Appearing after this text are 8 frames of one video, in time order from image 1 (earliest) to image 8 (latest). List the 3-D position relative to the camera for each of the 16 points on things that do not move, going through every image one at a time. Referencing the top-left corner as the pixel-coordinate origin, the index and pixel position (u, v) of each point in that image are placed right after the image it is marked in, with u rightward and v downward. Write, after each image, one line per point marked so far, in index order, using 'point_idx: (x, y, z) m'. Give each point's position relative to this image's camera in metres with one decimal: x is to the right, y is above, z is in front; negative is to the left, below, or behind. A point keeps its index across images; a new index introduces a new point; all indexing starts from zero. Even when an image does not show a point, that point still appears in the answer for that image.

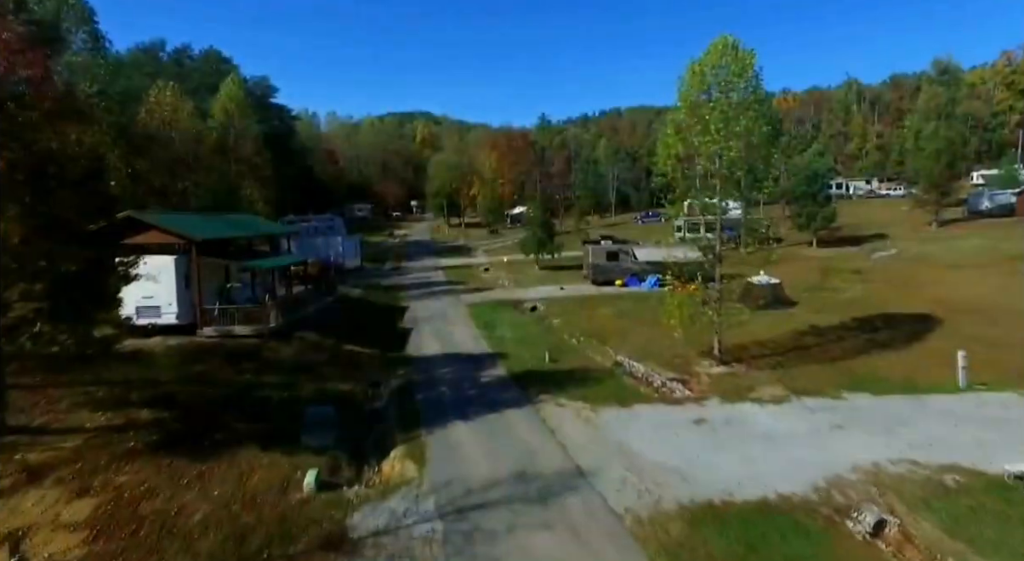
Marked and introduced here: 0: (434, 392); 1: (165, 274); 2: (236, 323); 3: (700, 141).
0: (-2.0, -2.9, +16.6) m
1: (-9.3, +0.2, +17.5) m
2: (-7.7, -1.2, +18.2) m
3: (+5.3, +3.8, +18.1) m
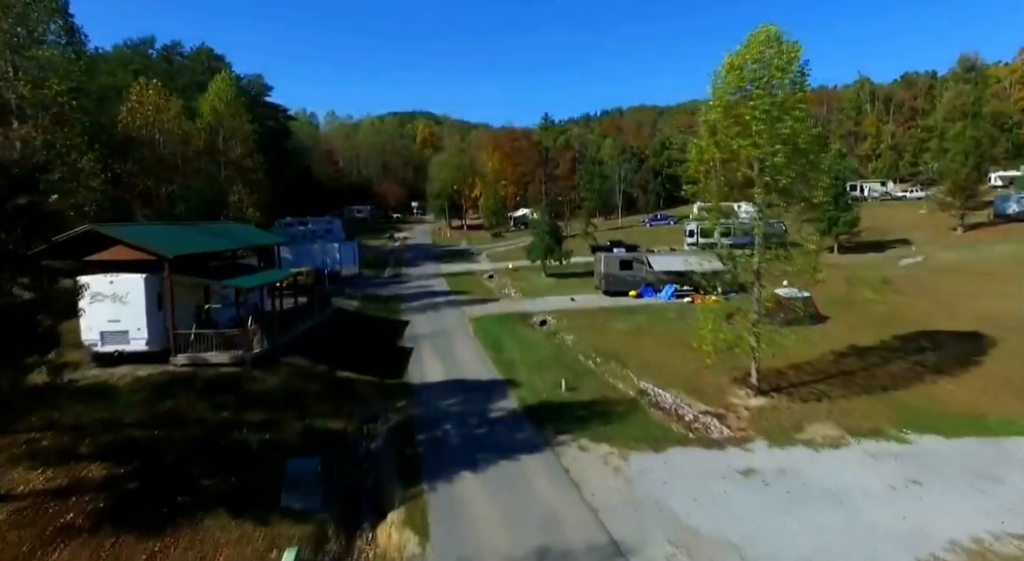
0: (-1.7, -3.4, +14.5) m
1: (-9.0, -0.3, +15.5) m
2: (-7.4, -1.7, +16.2) m
3: (+5.6, +3.3, +16.1) m
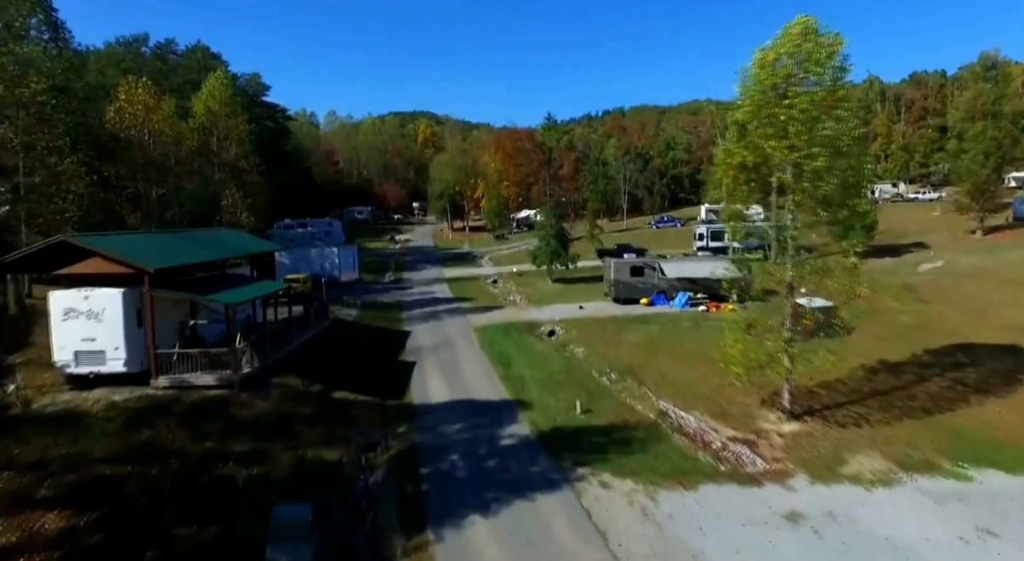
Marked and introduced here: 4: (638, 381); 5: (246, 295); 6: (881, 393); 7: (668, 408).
0: (-1.4, -3.7, +13.2) m
1: (-8.8, -0.7, +14.1) m
2: (-7.1, -2.1, +14.8) m
3: (+5.8, +3.0, +14.7) m
4: (+3.7, -3.0, +19.4) m
5: (-6.9, -0.4, +17.0) m
6: (+9.8, -3.0, +17.2) m
7: (+4.1, -3.3, +17.0) m
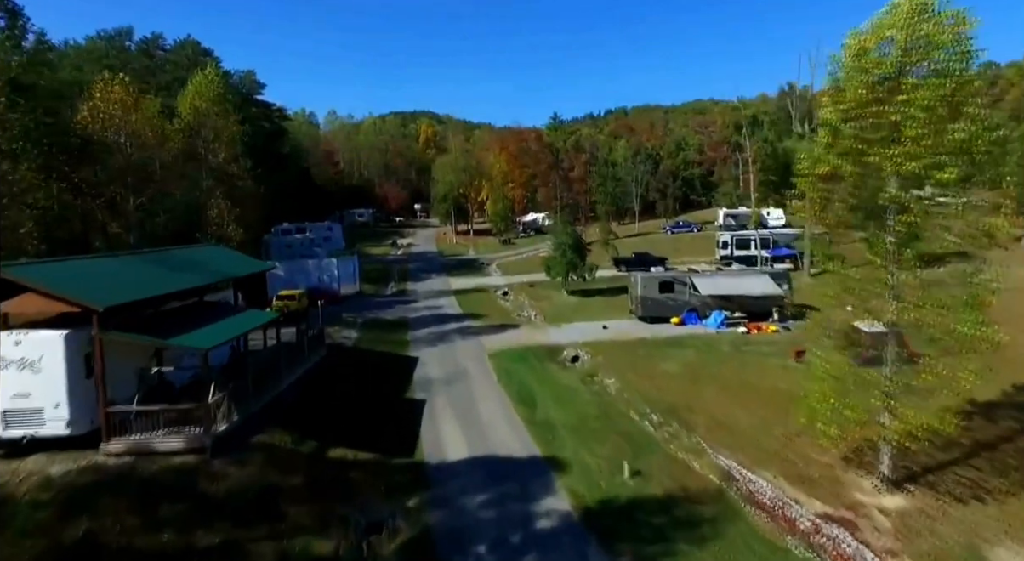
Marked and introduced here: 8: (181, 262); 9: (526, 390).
0: (-0.7, -4.4, +10.3) m
1: (-8.1, -1.4, +11.3) m
2: (-6.5, -2.8, +12.0) m
3: (+6.5, +2.3, +11.8) m
4: (+4.4, -3.7, +16.5) m
5: (-6.2, -1.1, +14.1) m
6: (+10.4, -3.7, +14.3) m
7: (+4.8, -4.1, +14.2) m
8: (-8.6, +0.5, +16.8) m
9: (+0.4, -3.3, +19.5) m
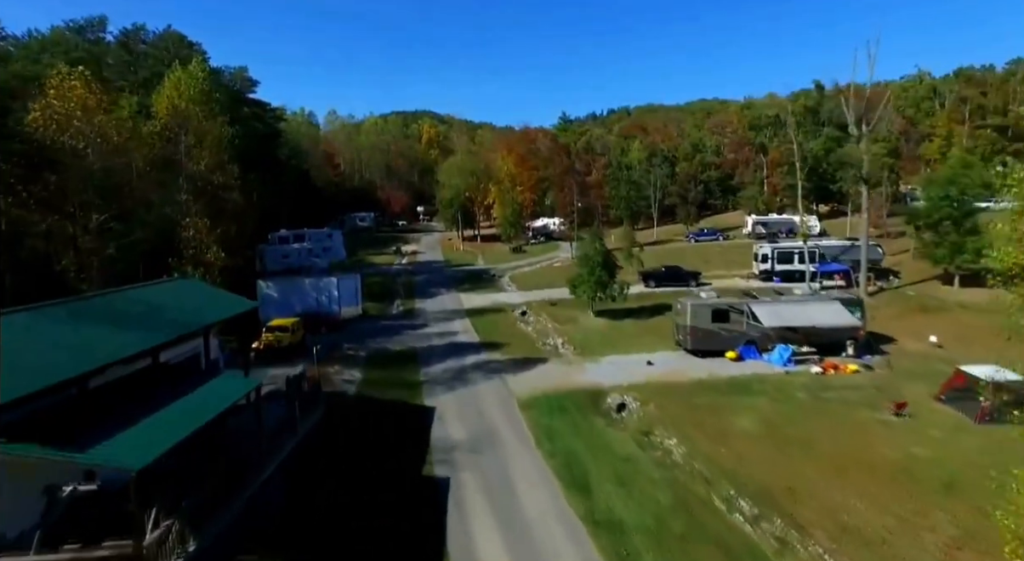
0: (+0.3, -5.4, +6.4) m
1: (-7.1, -2.4, +7.3) m
2: (-5.4, -3.8, +8.0) m
3: (+7.6, +1.3, +7.9) m
4: (+5.5, -4.7, +12.5) m
5: (-5.2, -2.1, +10.1) m
6: (+11.5, -4.7, +10.3) m
7: (+5.8, -5.1, +10.2) m
8: (-7.5, -0.5, +12.8) m
9: (+1.5, -4.3, +15.5) m
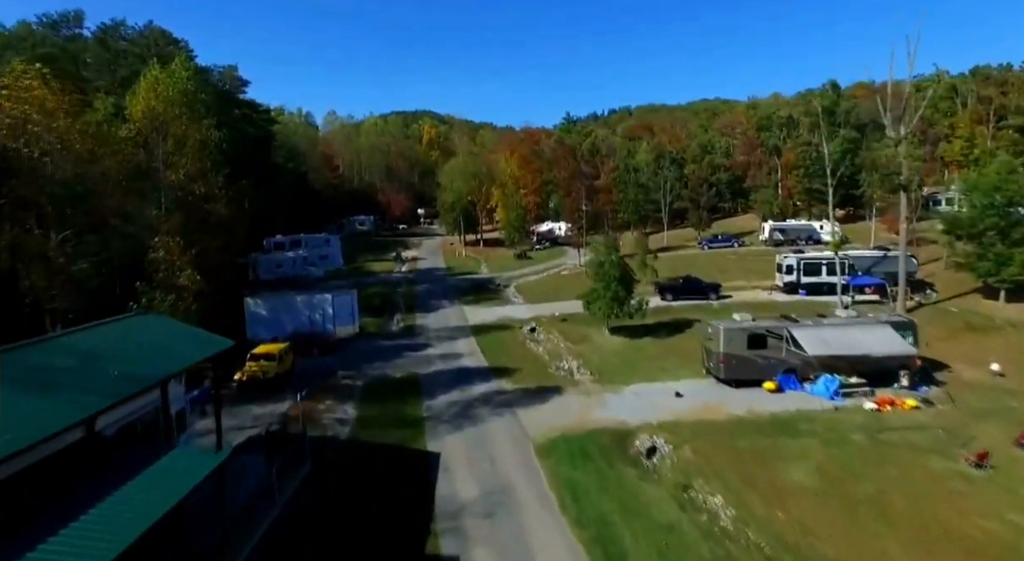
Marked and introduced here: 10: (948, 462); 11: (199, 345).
0: (+0.7, -6.2, +3.9) m
1: (-6.6, -3.1, +4.9) m
2: (-5.0, -4.5, +5.5) m
3: (+8.0, +0.6, +5.4) m
4: (+5.9, -5.4, +10.0) m
5: (-4.8, -2.9, +7.7) m
6: (+11.9, -5.4, +7.8) m
7: (+6.2, -5.8, +7.7) m
8: (-7.1, -1.3, +10.4) m
9: (+1.9, -5.0, +13.0) m
10: (+10.6, -4.4, +15.9) m
11: (-6.8, -1.1, +13.8) m
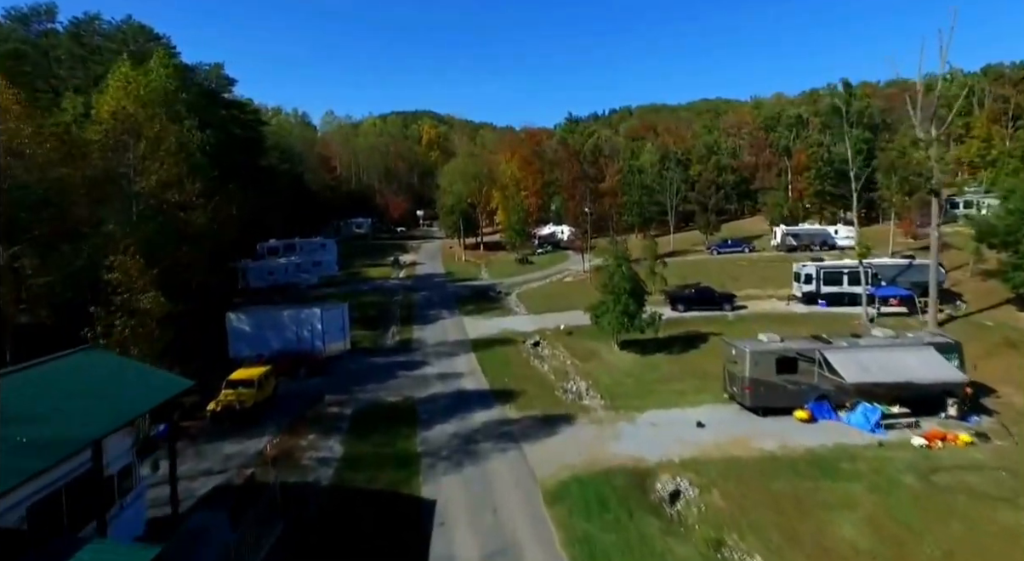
0: (+0.8, -6.7, +1.8) m
1: (-6.5, -3.7, +2.8) m
2: (-4.9, -5.1, +3.5) m
3: (+8.1, 0.0, +3.3) m
4: (+6.0, -6.0, +8.0) m
5: (-4.7, -3.4, +5.6) m
6: (+12.0, -5.9, +5.8) m
7: (+6.3, -6.3, +5.6) m
8: (-7.0, -1.8, +8.3) m
9: (+2.0, -5.5, +11.0) m
10: (+10.8, -5.0, +13.8) m
11: (-6.7, -1.7, +11.8) m
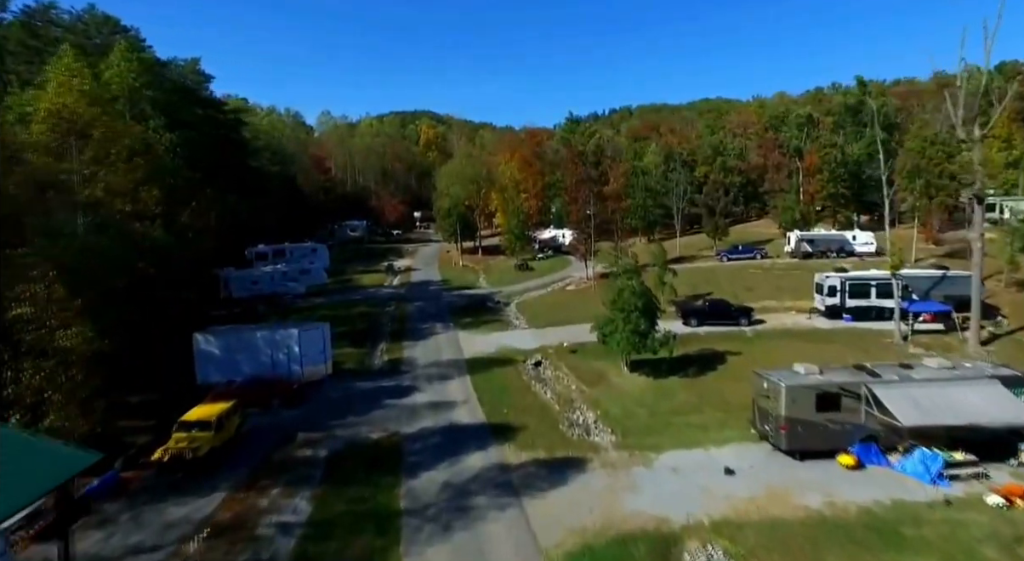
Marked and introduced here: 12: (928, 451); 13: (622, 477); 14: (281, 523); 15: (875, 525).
0: (+0.8, -7.3, -0.8) m
1: (-6.5, -4.3, +0.1) m
2: (-4.9, -5.7, +0.8) m
3: (+8.1, -0.6, +0.7) m
4: (+6.0, -6.6, +5.3) m
5: (-4.7, -4.0, +3.0) m
6: (+12.0, -6.5, +3.1) m
7: (+6.3, -6.9, +3.0) m
8: (-7.0, -2.4, +5.7) m
9: (+2.0, -6.2, +8.3) m
10: (+10.7, -5.6, +11.1) m
11: (-6.7, -2.3, +9.1) m
12: (+10.3, -4.2, +16.1) m
13: (+2.8, -5.0, +16.9) m
14: (-4.8, -5.1, +13.8) m
15: (+7.7, -5.2, +14.0) m
